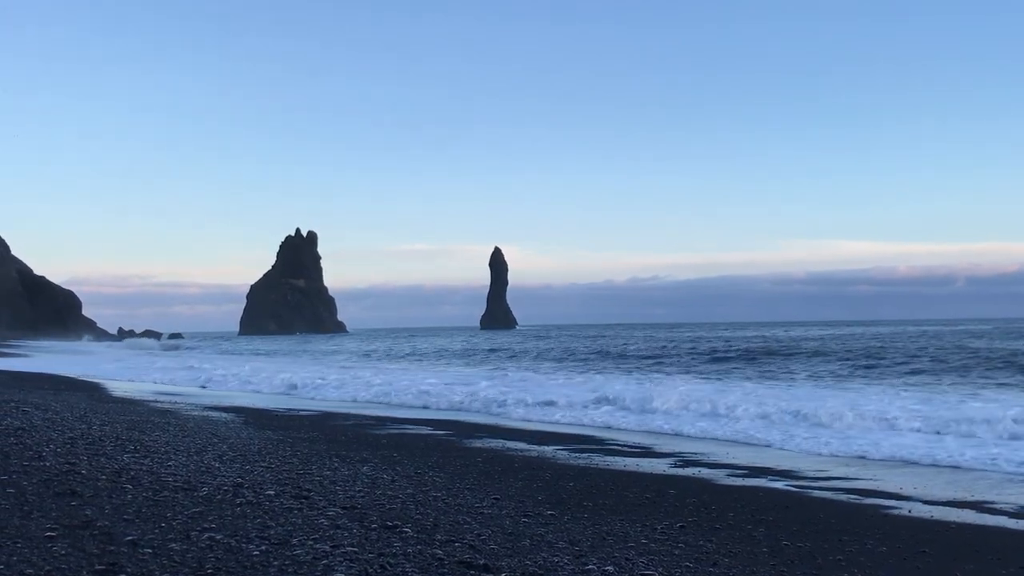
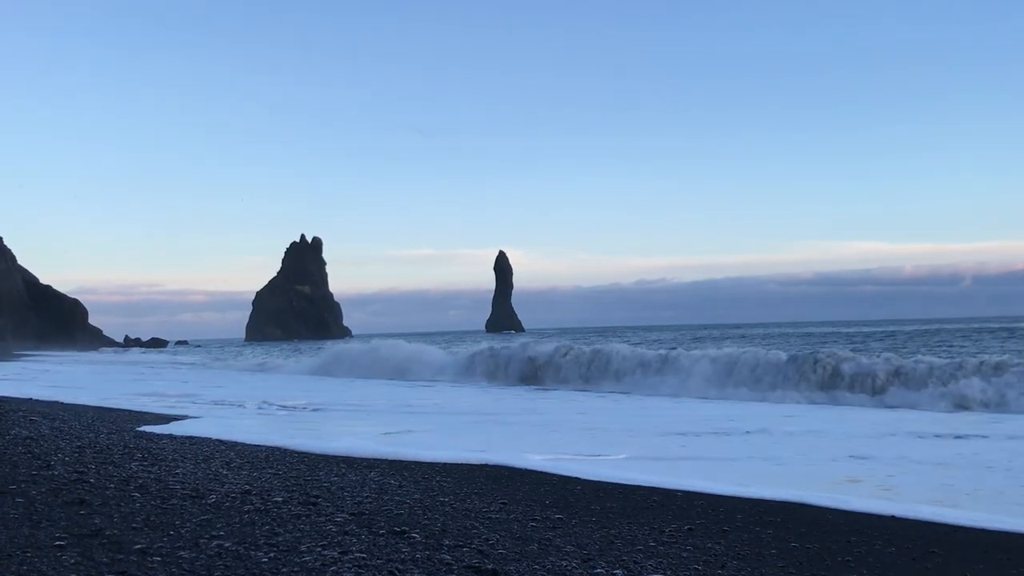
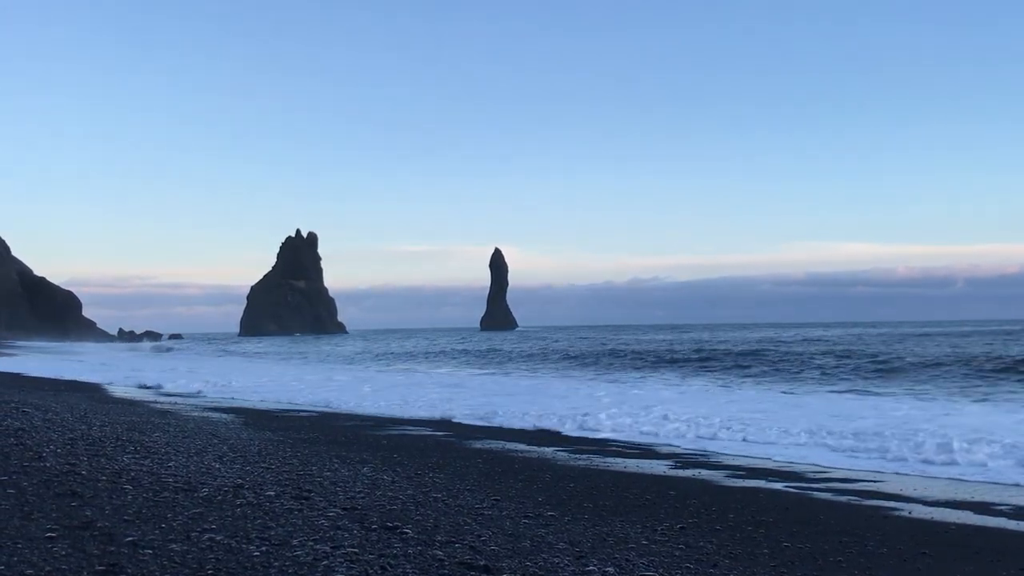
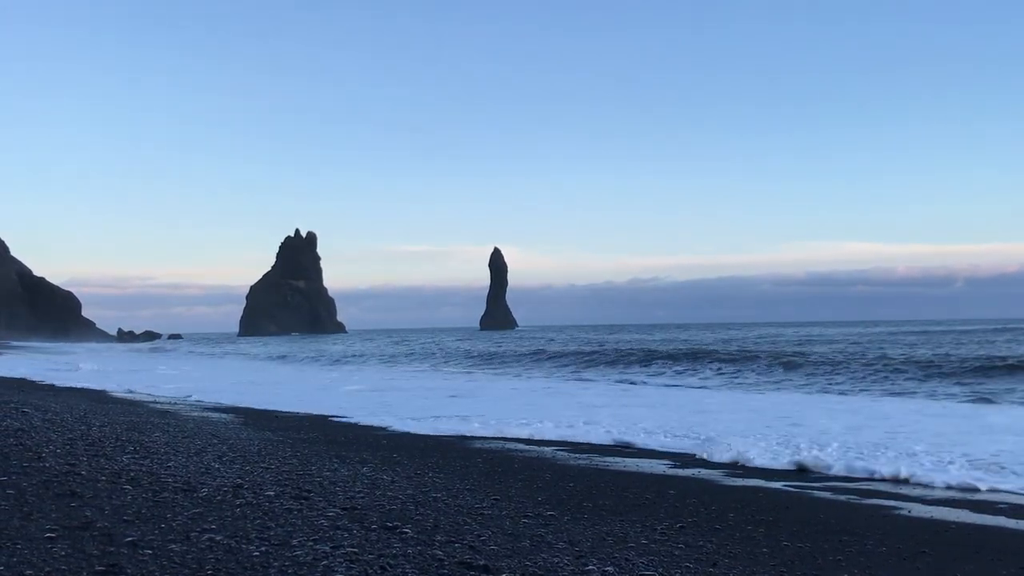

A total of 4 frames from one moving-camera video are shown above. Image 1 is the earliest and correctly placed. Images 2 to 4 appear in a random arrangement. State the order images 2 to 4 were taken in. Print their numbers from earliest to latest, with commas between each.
3, 4, 2
